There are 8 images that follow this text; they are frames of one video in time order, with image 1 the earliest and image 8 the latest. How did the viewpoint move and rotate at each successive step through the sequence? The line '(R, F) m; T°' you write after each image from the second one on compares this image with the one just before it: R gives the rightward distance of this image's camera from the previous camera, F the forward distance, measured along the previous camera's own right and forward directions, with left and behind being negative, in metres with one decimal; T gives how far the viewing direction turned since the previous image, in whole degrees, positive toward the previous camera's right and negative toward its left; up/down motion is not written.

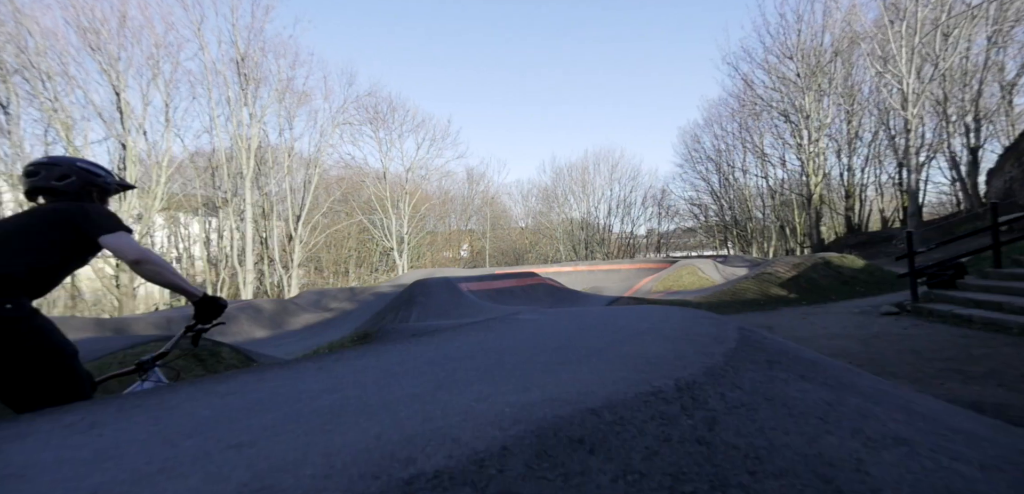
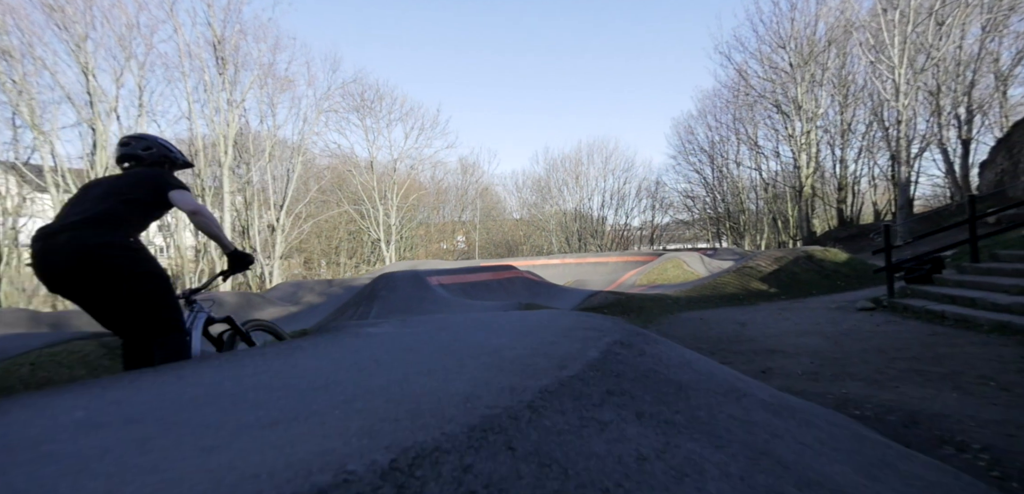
(+0.4, +0.2) m; 0°
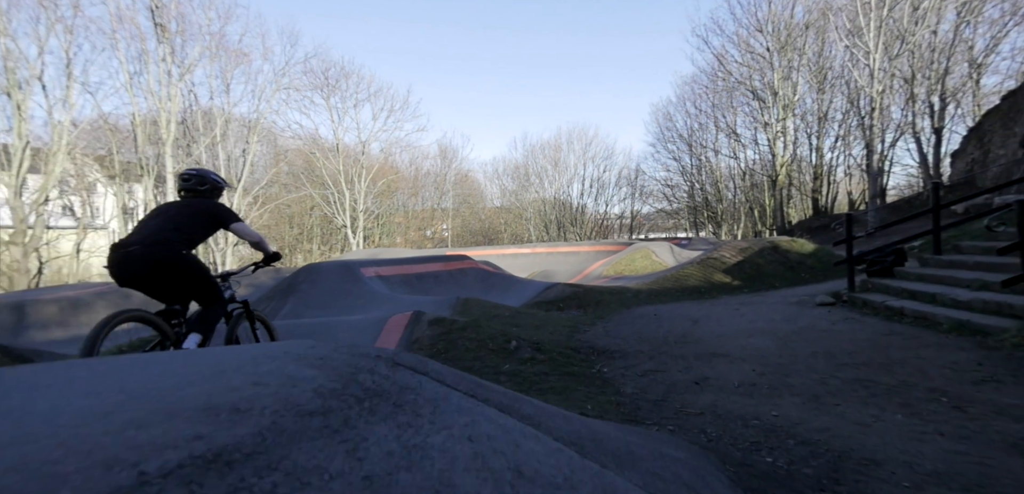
(+0.6, +0.6) m; +2°
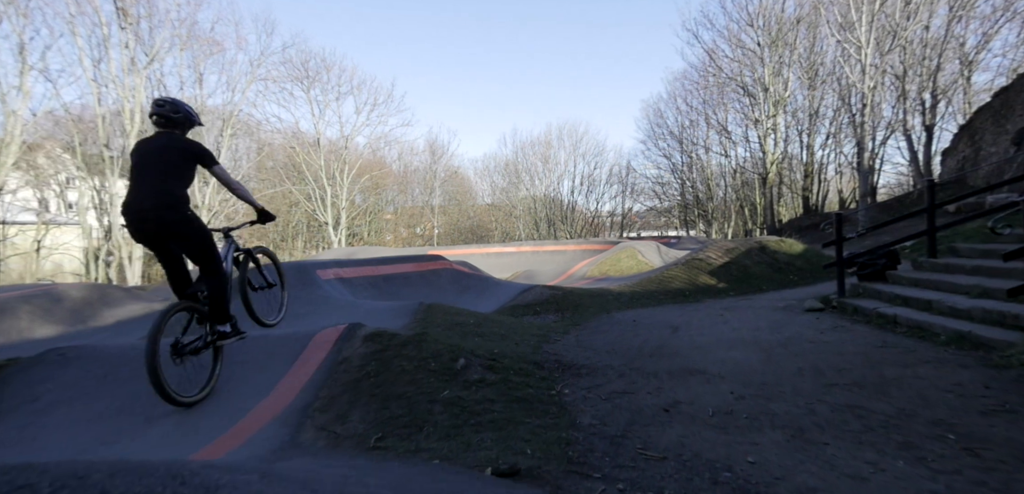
(+0.3, +0.6) m; +1°
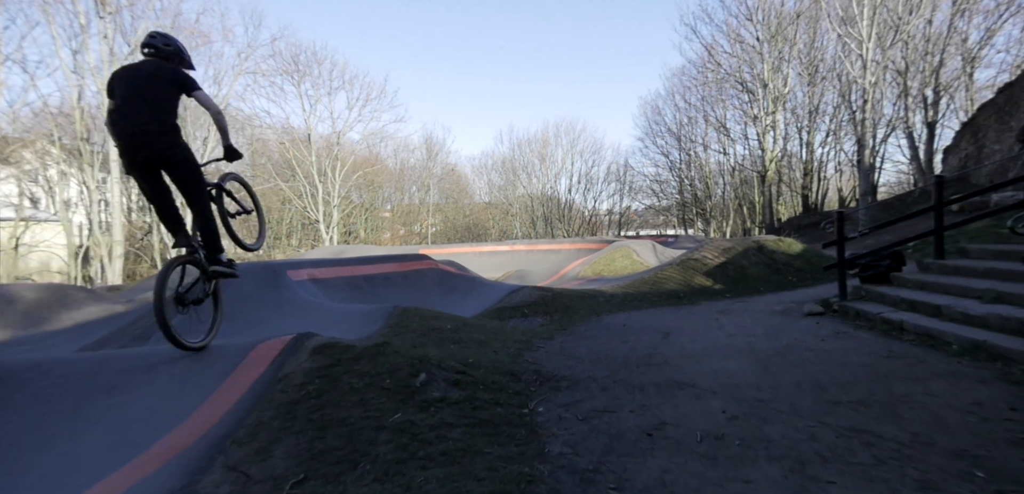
(+0.2, +0.4) m; 0°
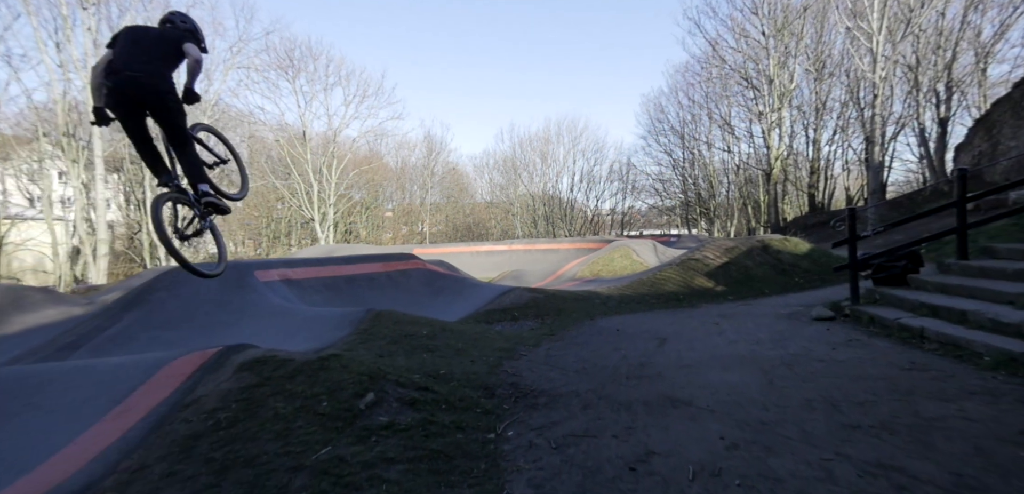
(+0.2, +0.5) m; 0°
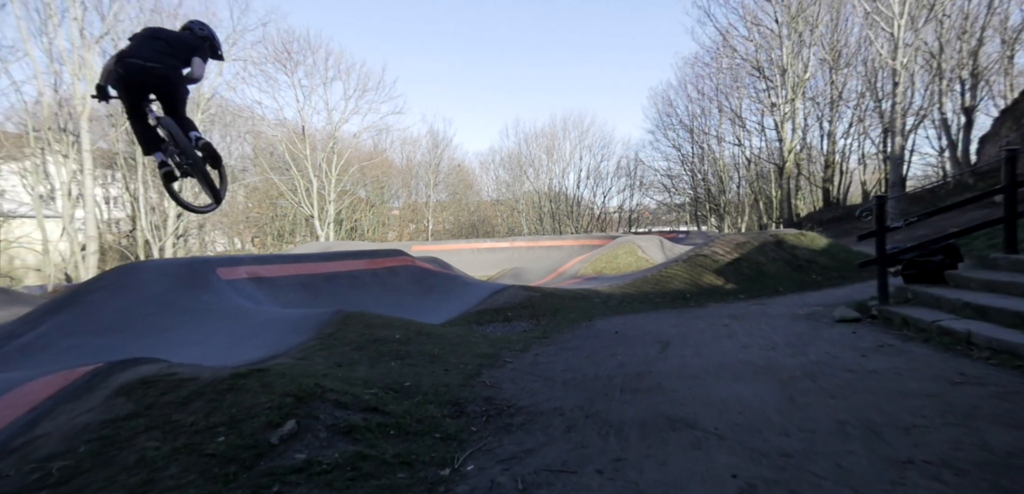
(+0.2, +0.7) m; -1°
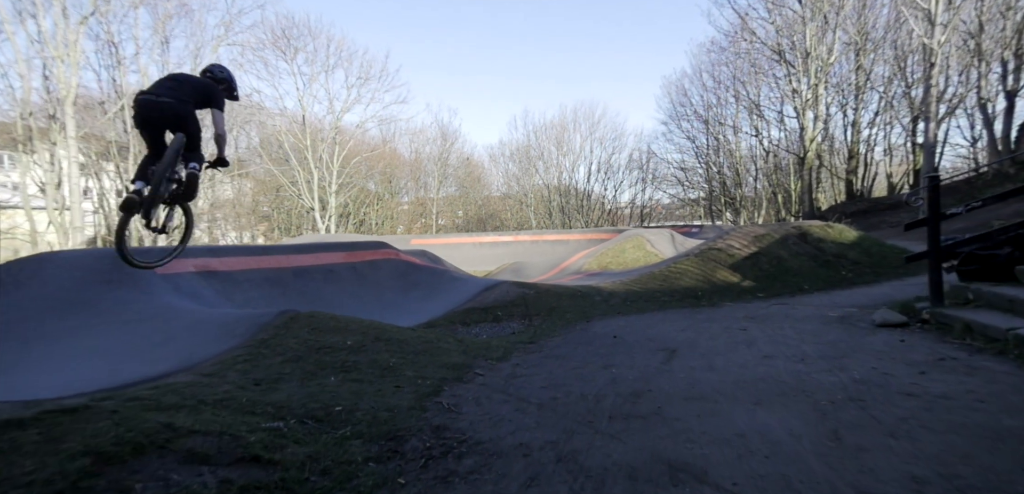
(+0.3, +0.9) m; -1°
